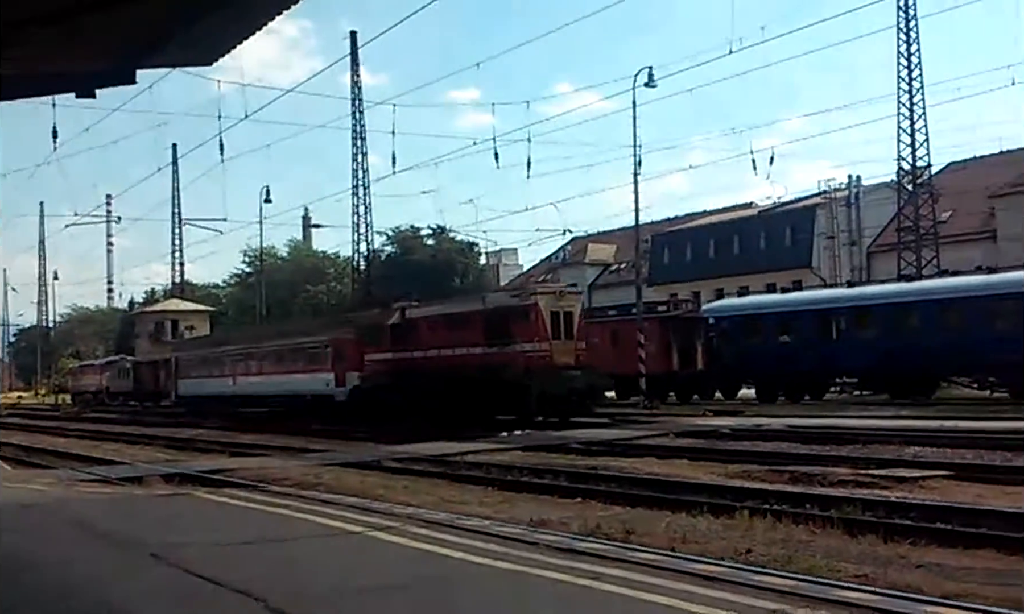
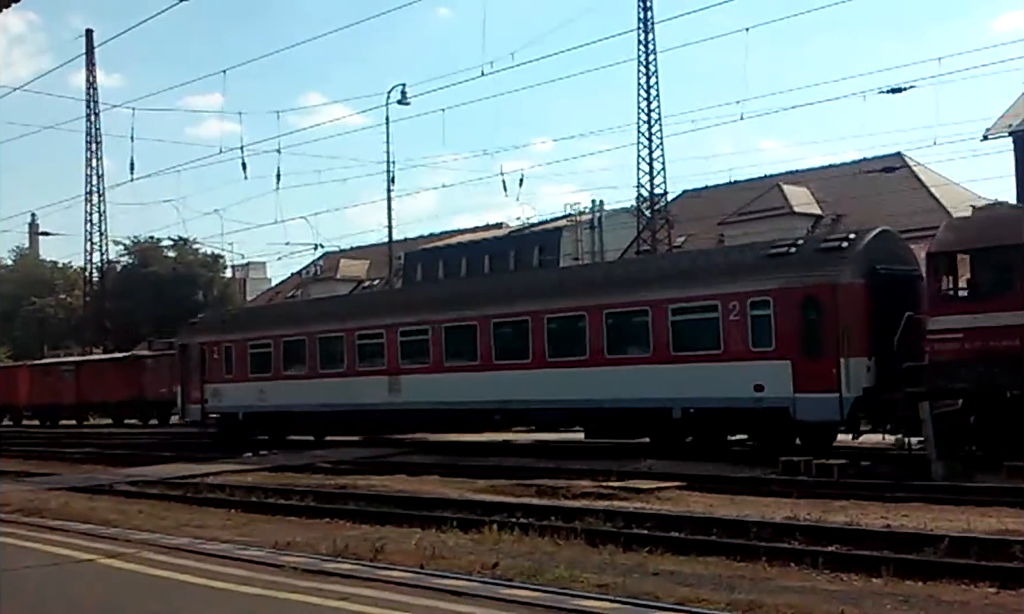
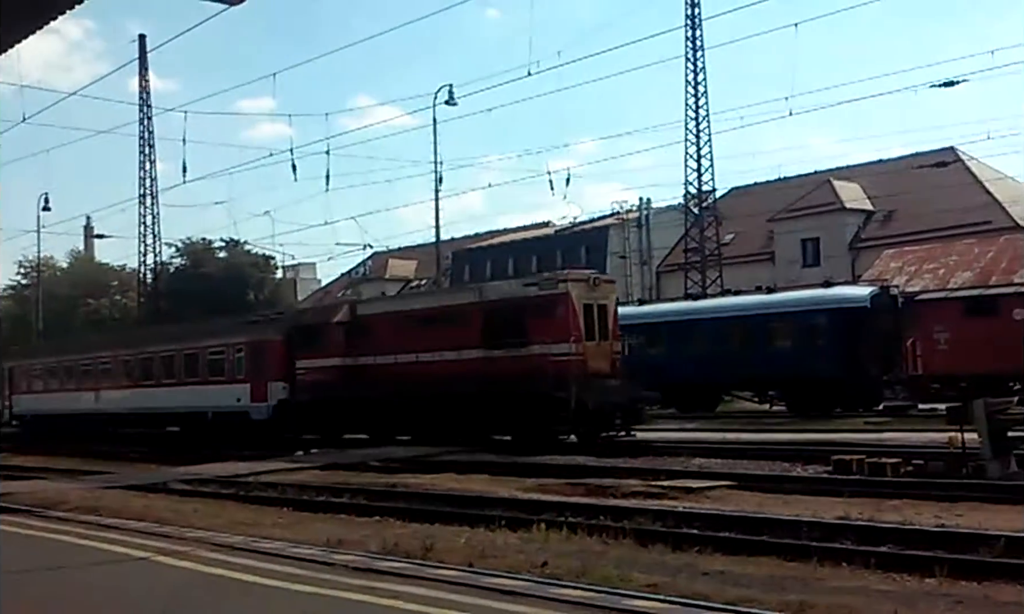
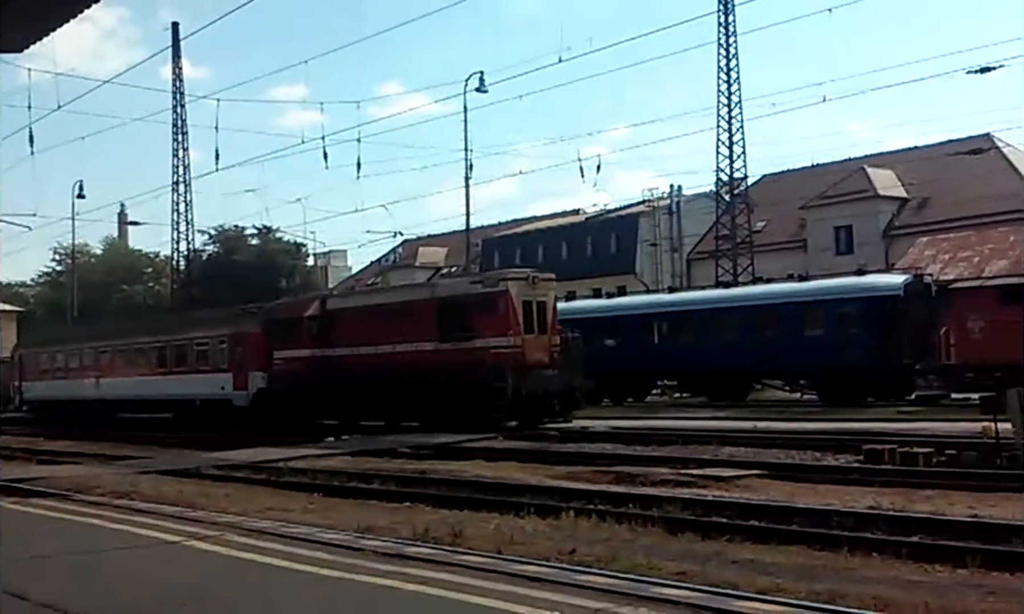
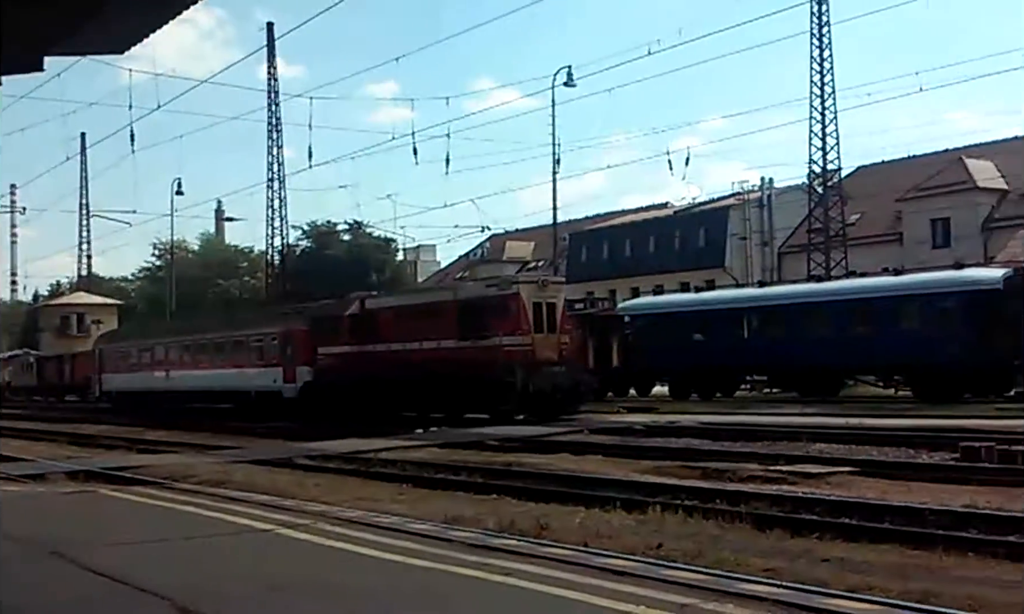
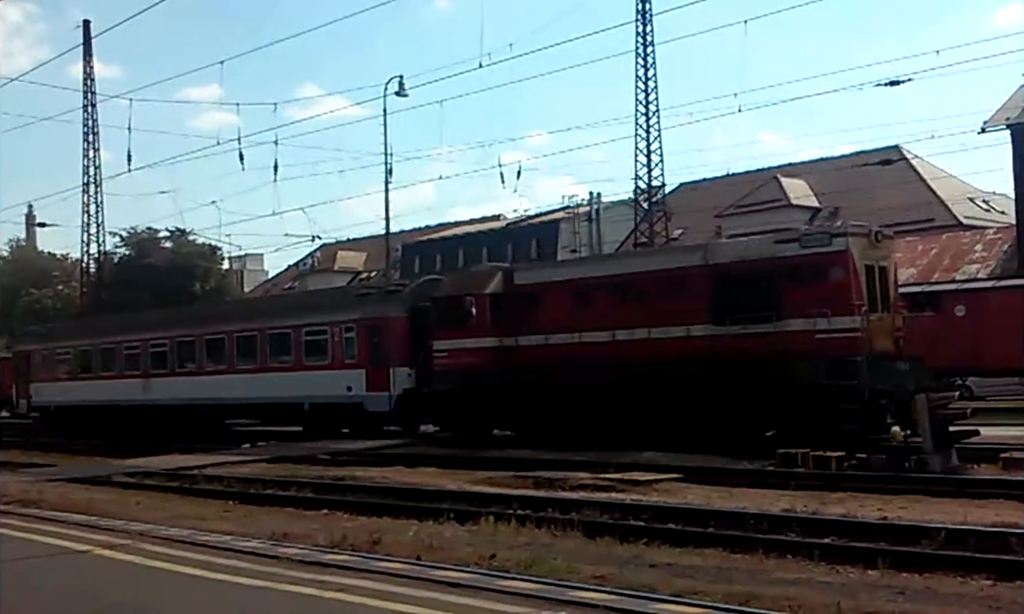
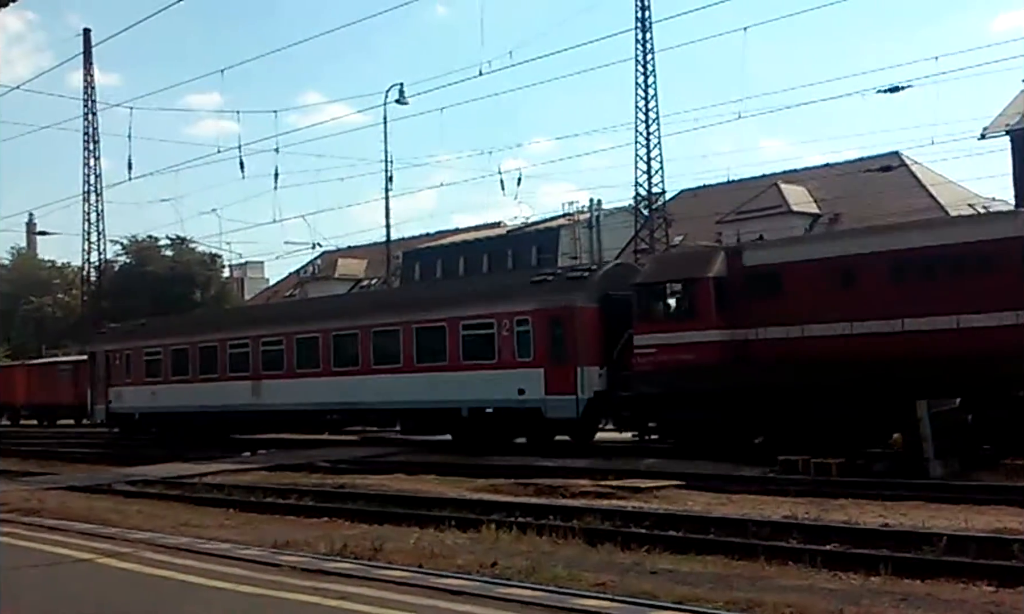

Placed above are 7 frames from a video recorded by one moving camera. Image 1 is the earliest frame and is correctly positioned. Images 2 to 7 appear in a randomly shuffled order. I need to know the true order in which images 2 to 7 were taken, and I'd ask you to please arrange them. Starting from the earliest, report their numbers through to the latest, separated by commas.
5, 4, 3, 6, 7, 2
